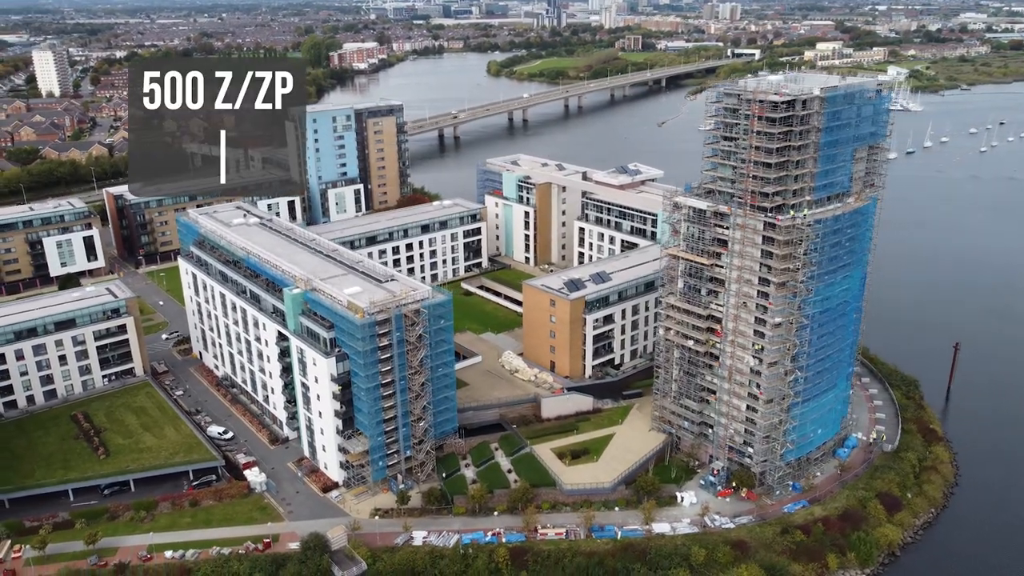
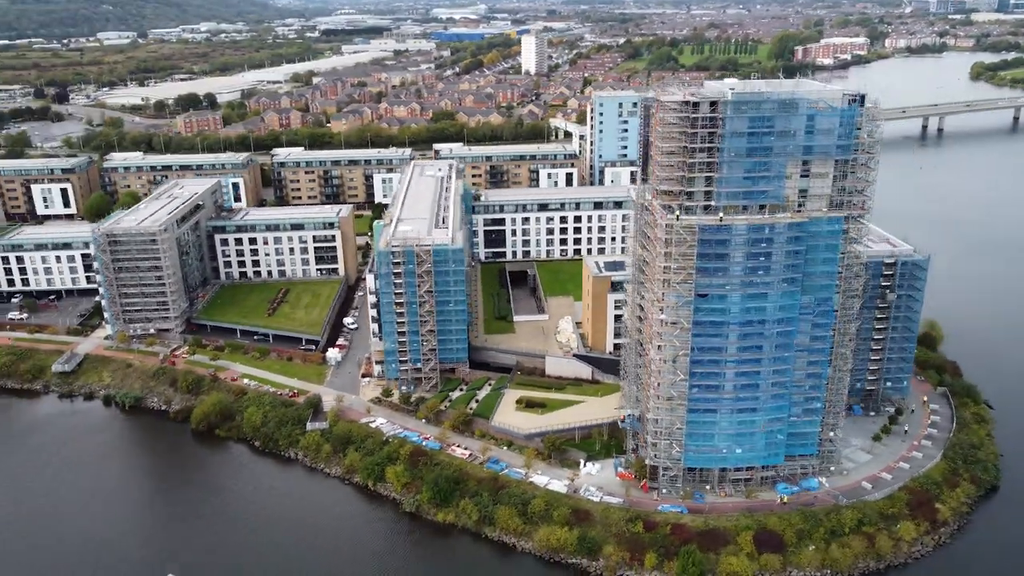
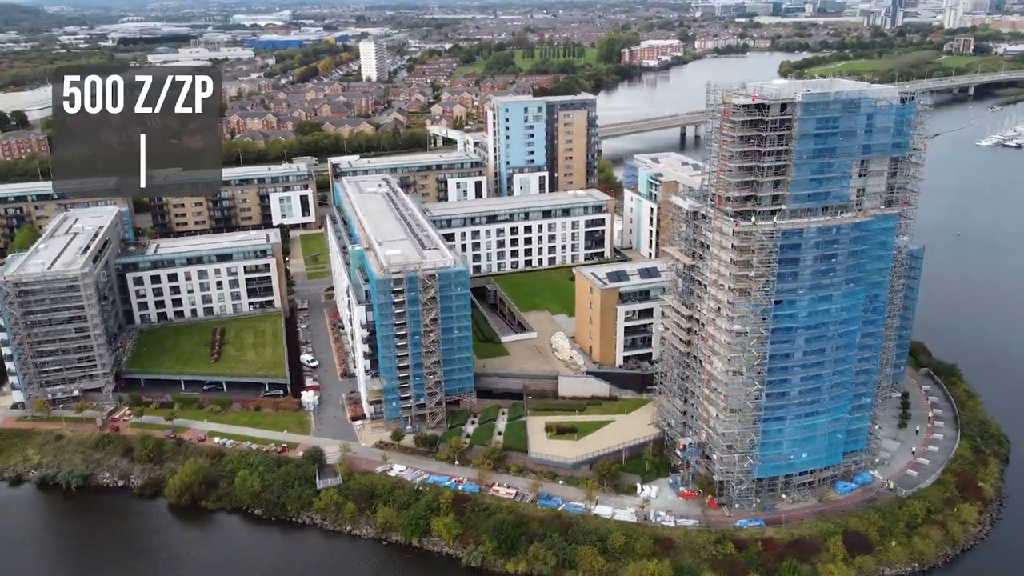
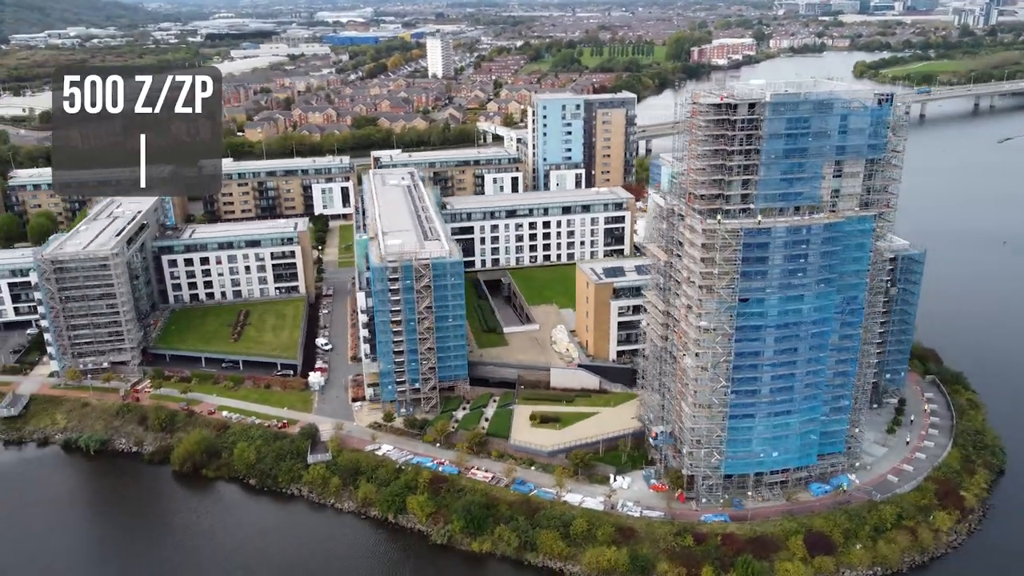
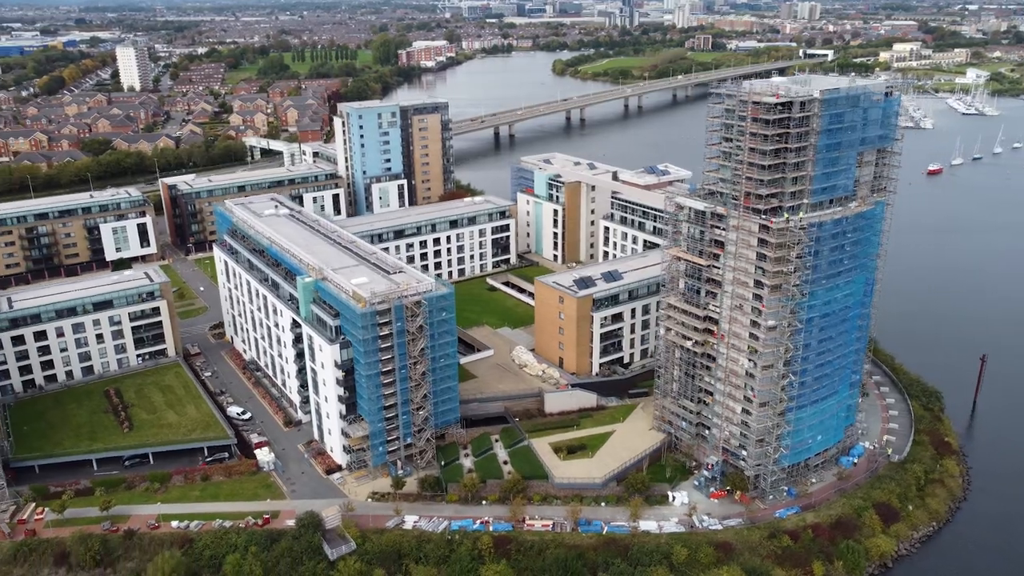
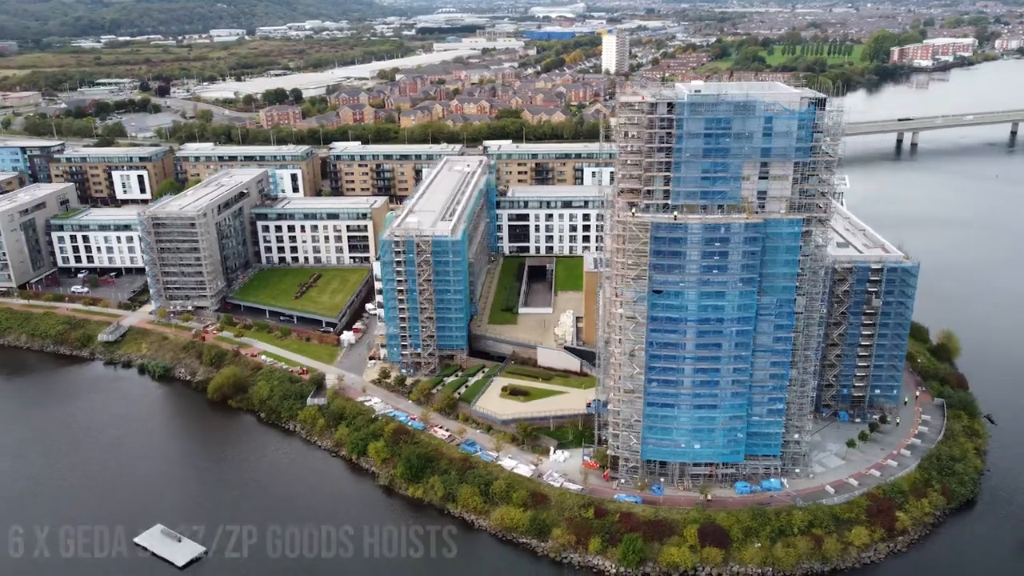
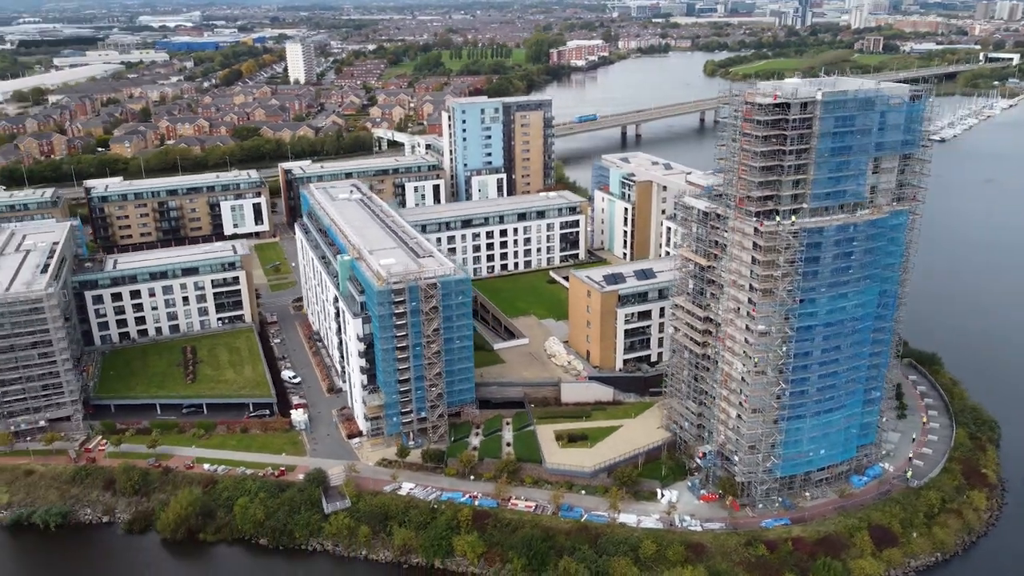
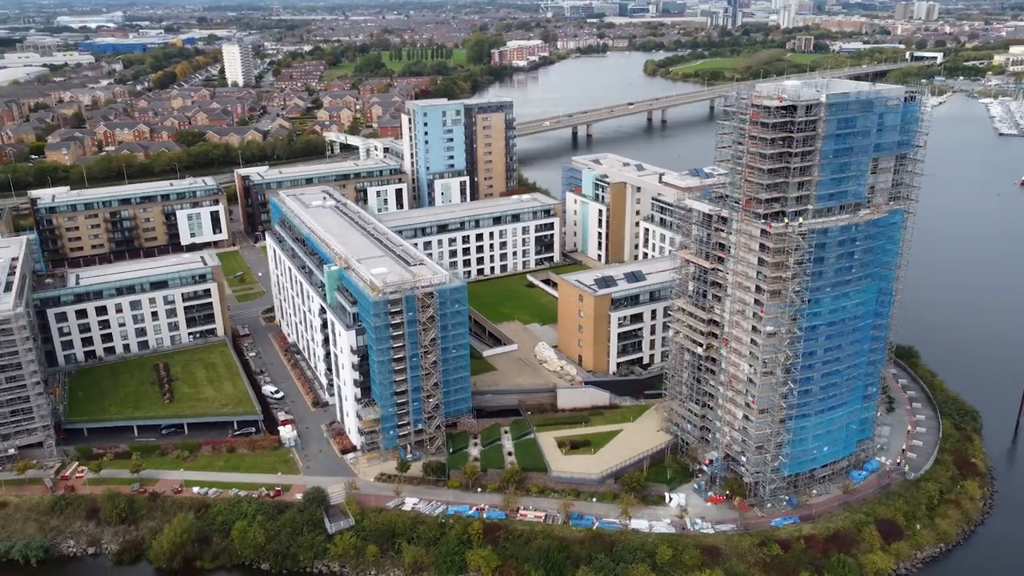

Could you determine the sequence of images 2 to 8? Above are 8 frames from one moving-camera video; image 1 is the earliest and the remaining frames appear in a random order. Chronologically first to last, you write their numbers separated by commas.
5, 8, 7, 3, 4, 2, 6
